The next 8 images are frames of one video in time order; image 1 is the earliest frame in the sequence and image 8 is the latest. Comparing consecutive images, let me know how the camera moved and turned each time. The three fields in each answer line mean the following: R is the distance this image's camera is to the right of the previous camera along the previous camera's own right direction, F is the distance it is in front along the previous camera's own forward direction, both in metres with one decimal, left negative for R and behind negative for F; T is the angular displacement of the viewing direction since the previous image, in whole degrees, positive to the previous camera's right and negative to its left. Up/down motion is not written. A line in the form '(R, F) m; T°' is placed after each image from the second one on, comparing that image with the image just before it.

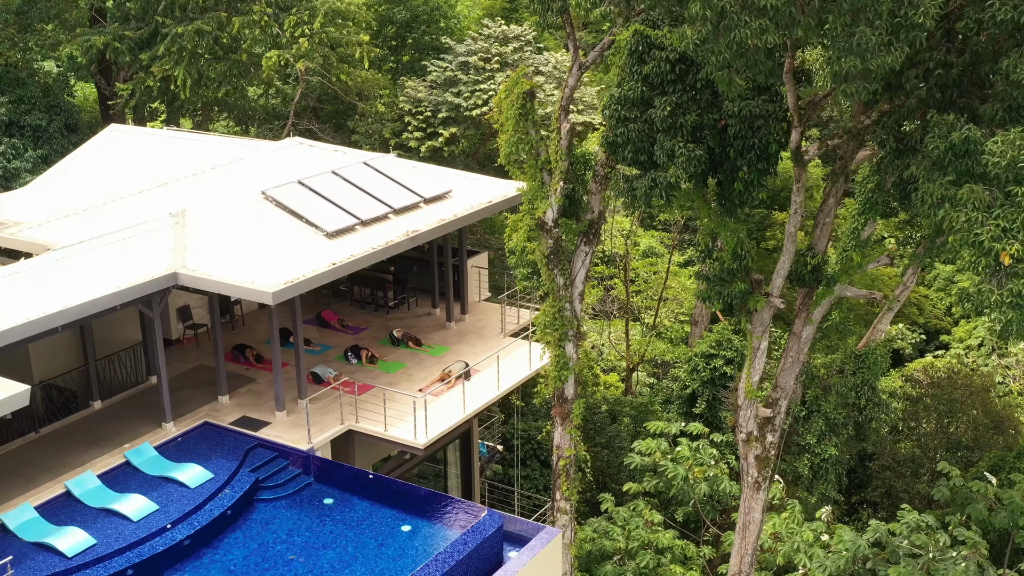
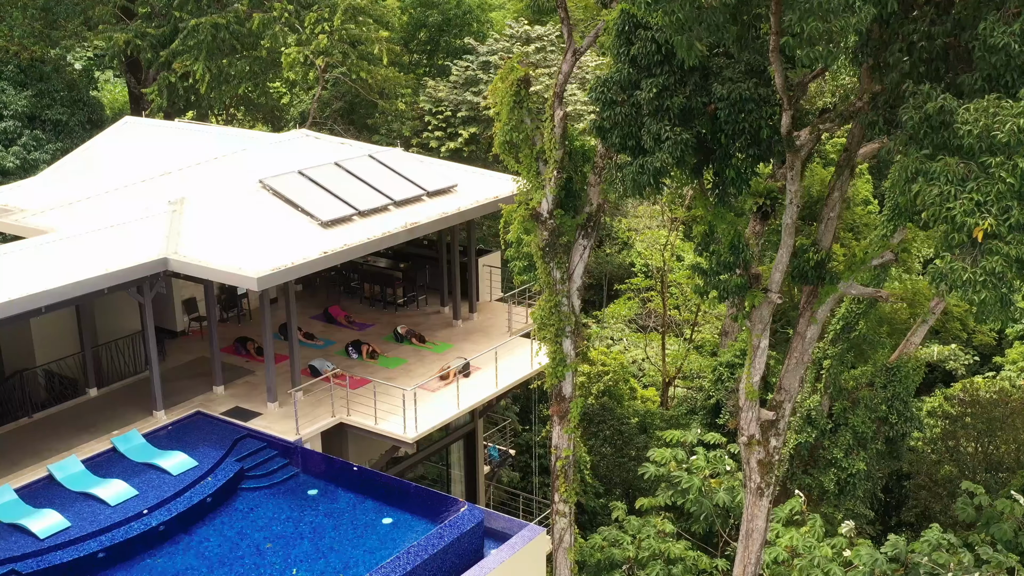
(+1.1, +0.4) m; -3°
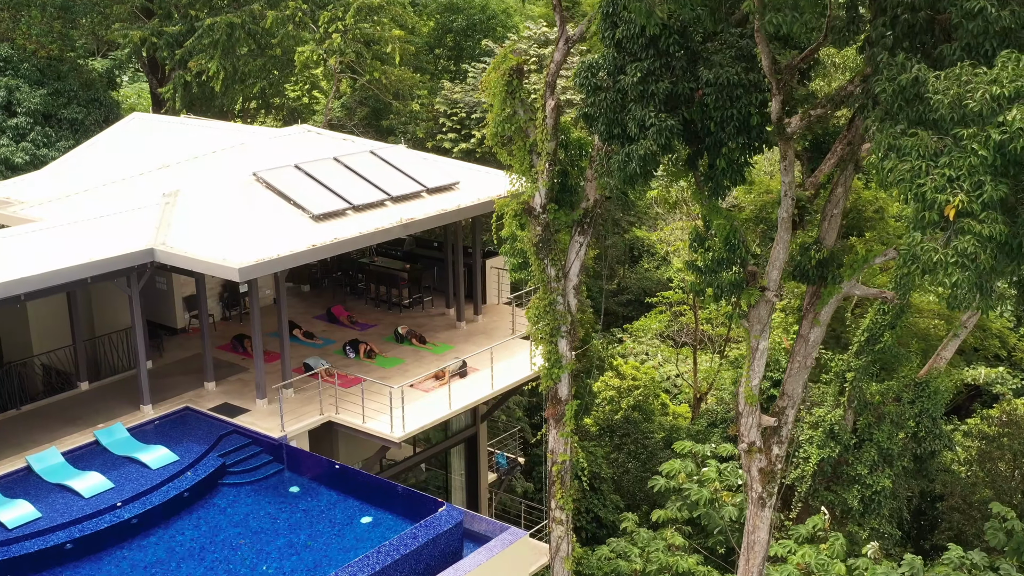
(+1.0, +0.5) m; -3°
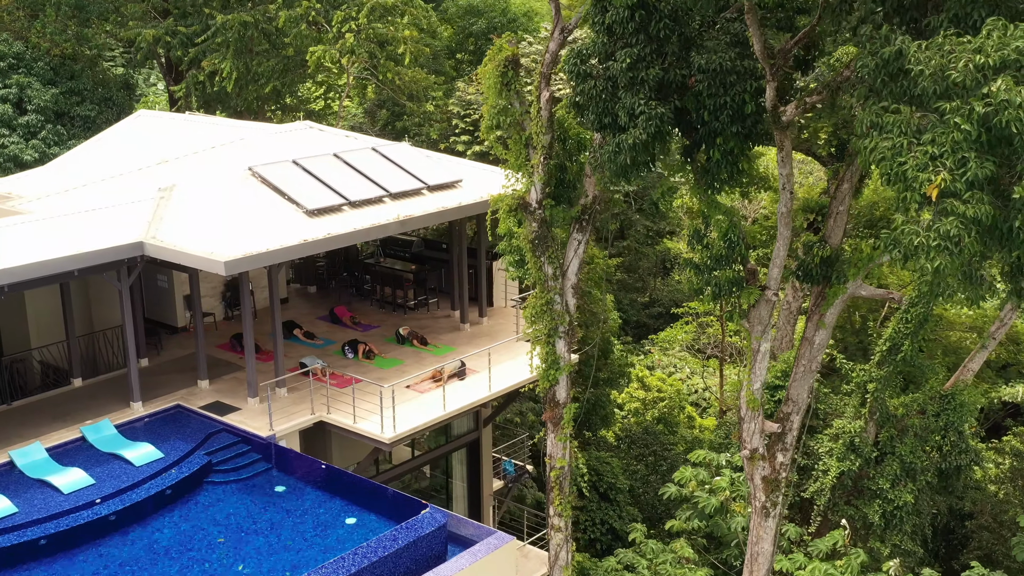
(+0.7, +0.5) m; -2°
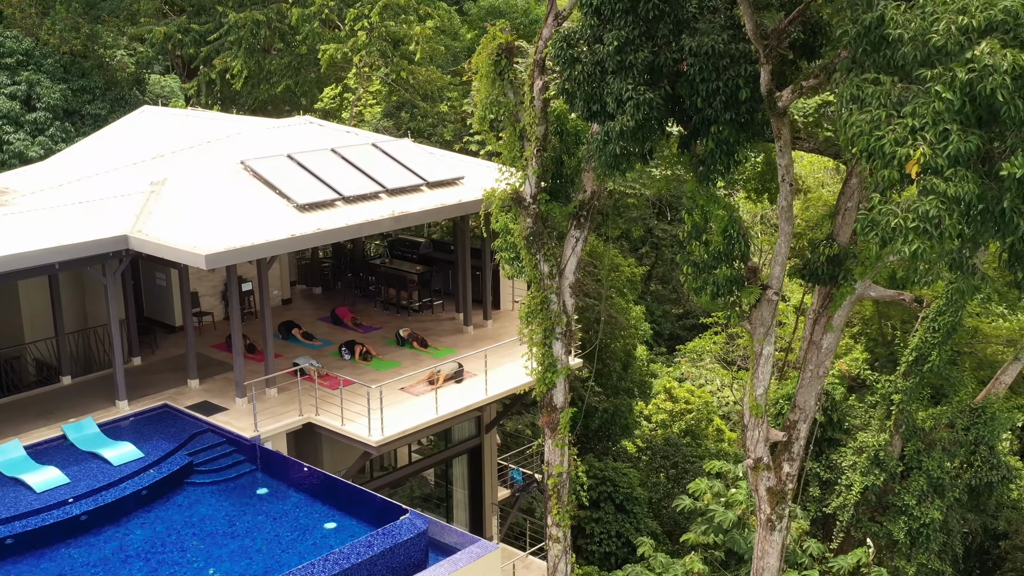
(+0.8, +0.7) m; -2°
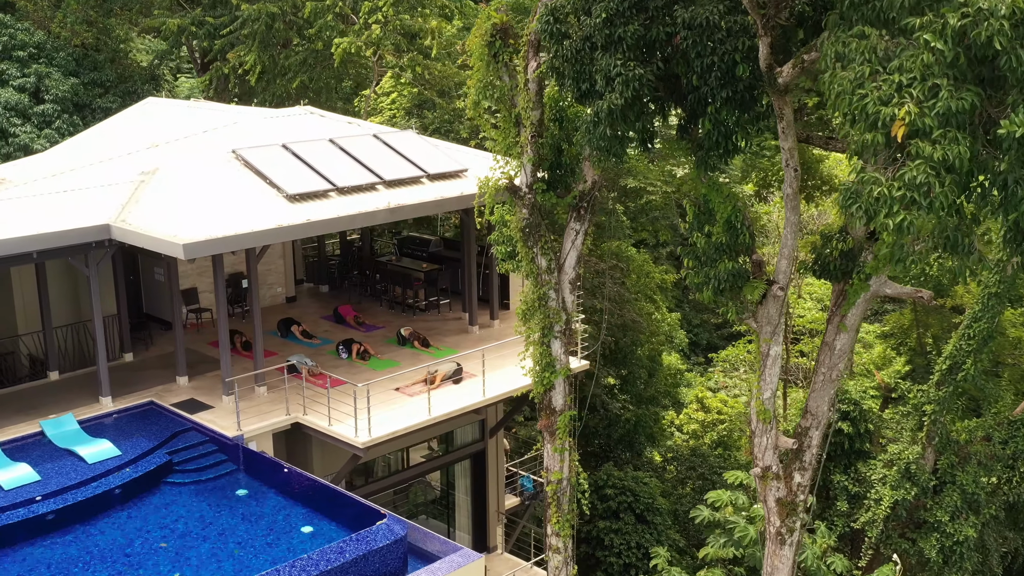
(+0.8, +0.9) m; -2°
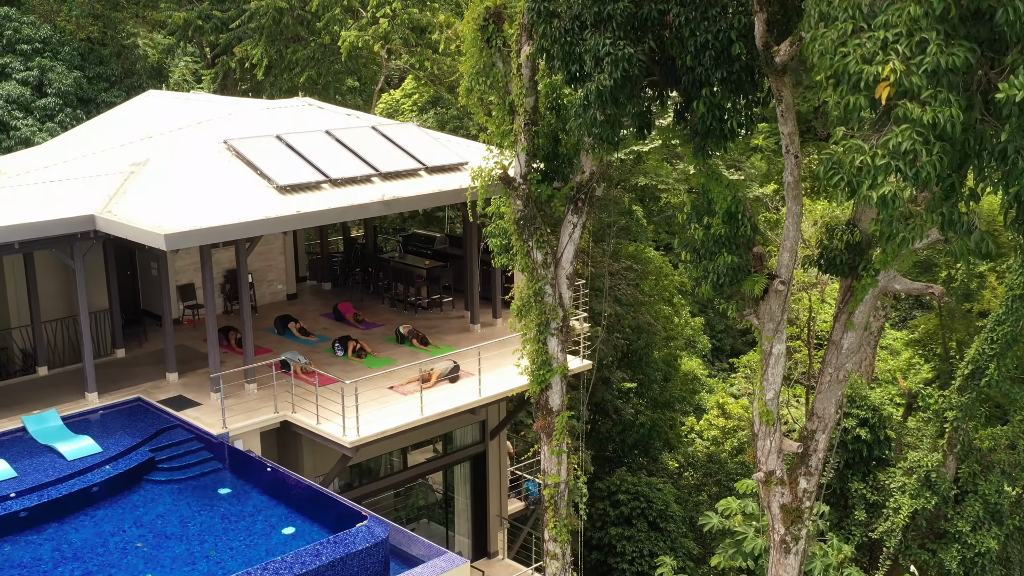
(+0.5, +0.6) m; -2°
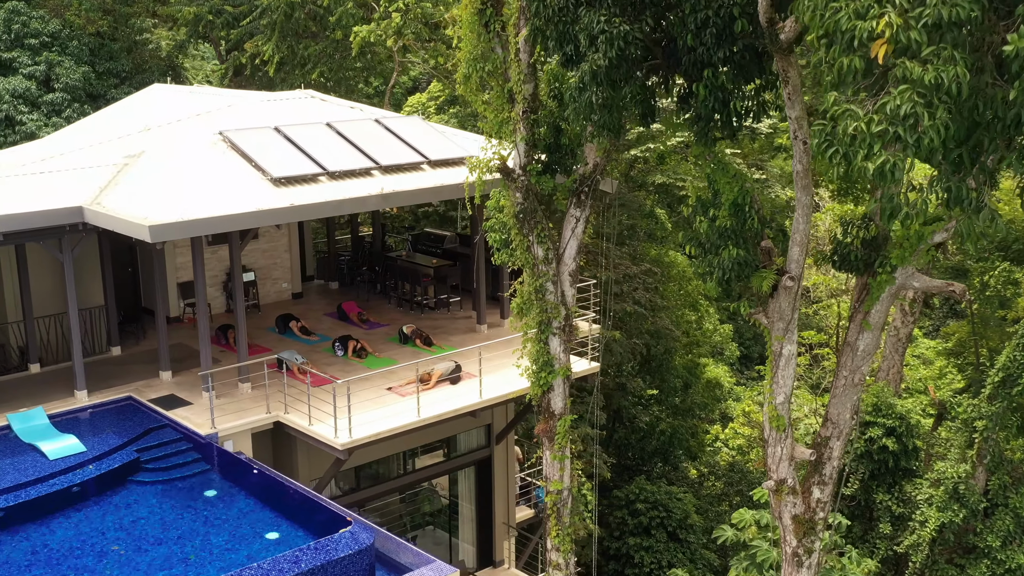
(+0.5, +0.7) m; -2°
